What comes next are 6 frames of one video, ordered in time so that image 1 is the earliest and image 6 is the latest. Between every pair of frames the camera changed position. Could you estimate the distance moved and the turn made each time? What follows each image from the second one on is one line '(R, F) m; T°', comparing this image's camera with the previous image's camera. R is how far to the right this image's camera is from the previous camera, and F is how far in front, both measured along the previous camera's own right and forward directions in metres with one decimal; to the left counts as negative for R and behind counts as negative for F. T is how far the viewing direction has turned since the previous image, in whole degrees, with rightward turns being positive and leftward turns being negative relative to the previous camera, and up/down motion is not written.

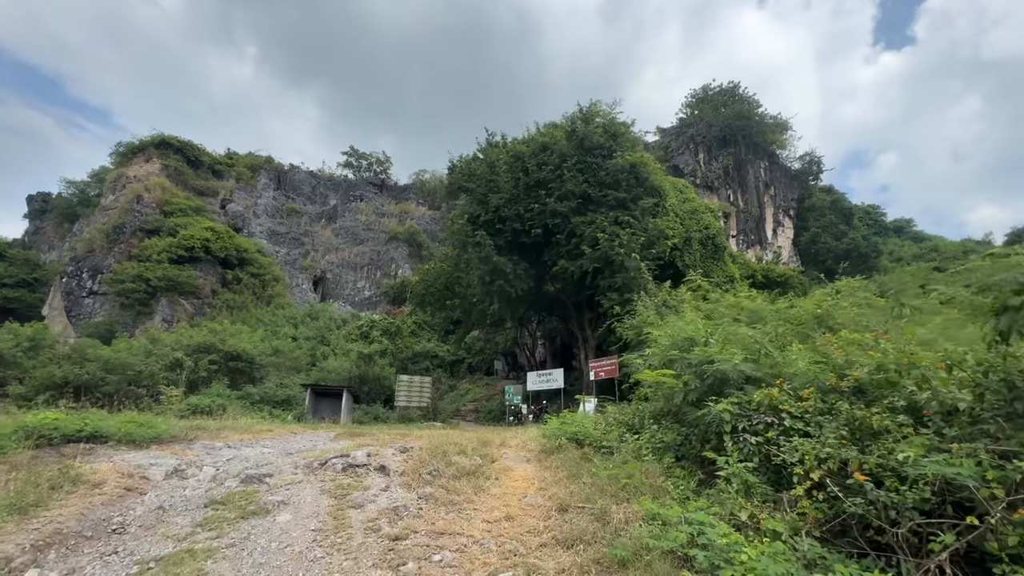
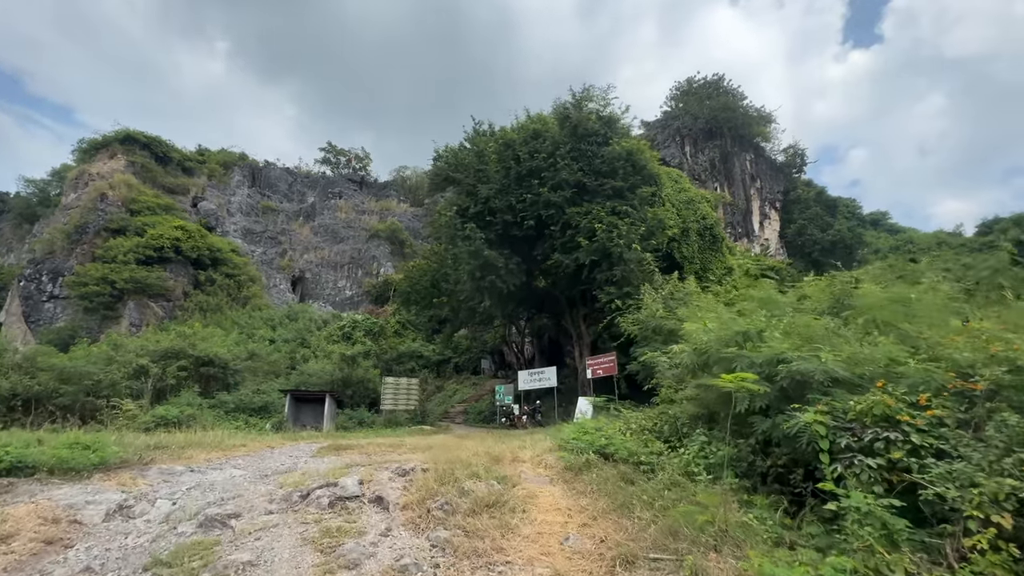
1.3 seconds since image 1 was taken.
(-0.4, +1.1) m; +2°
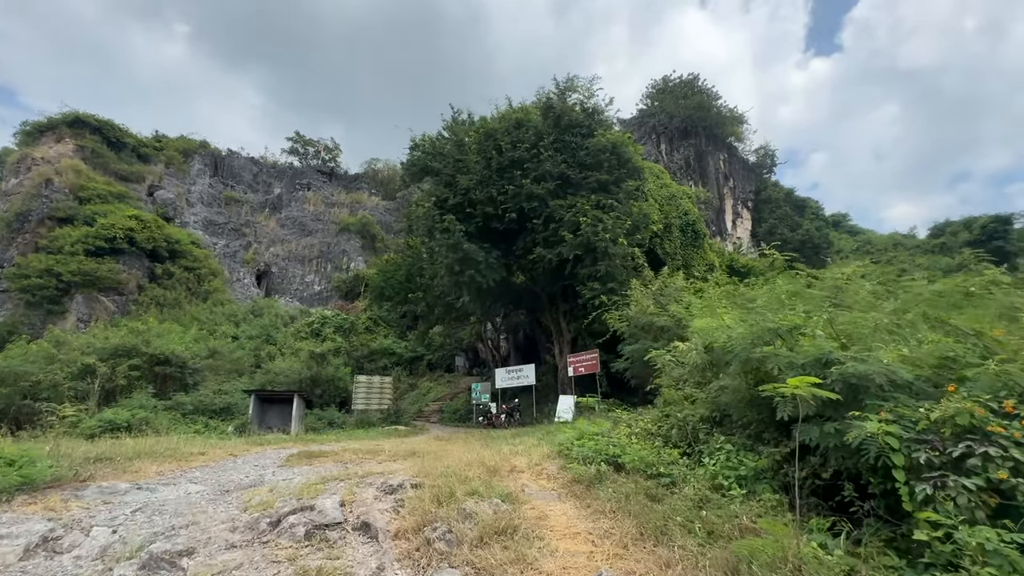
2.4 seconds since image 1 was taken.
(-0.3, +0.7) m; +3°
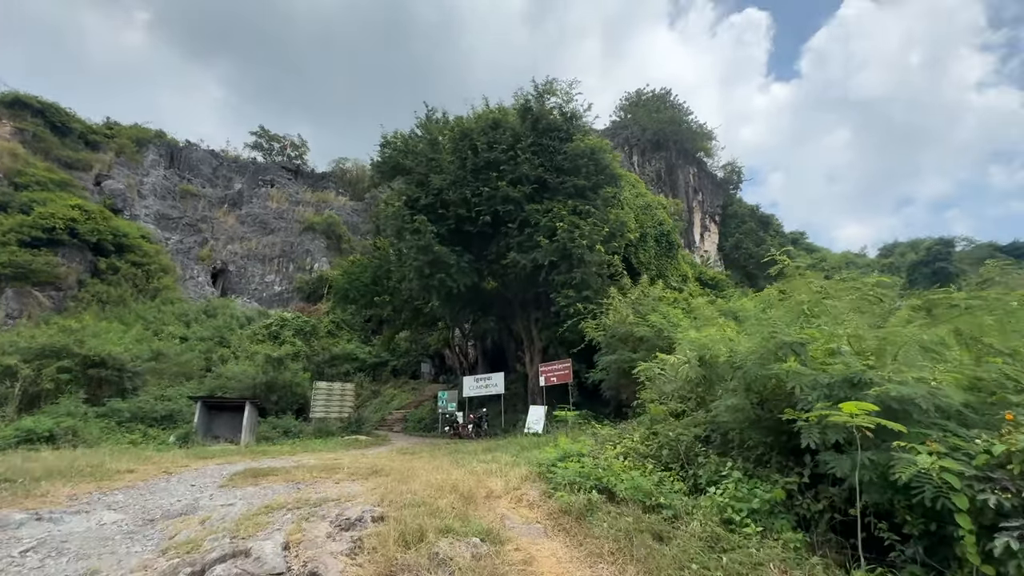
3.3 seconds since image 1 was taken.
(-0.2, +0.6) m; +4°
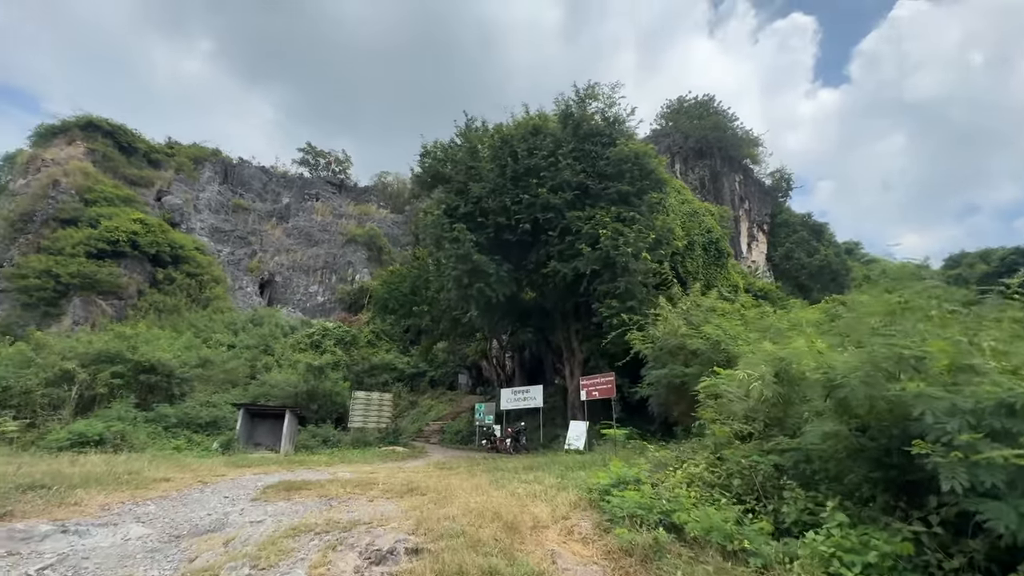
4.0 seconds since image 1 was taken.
(-0.1, +0.5) m; -4°
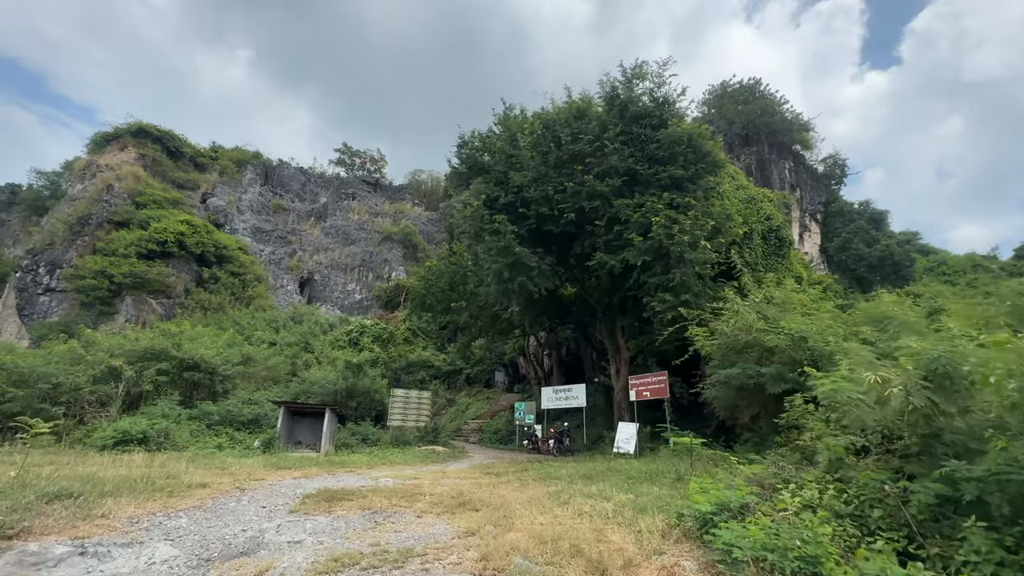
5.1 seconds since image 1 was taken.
(-0.4, +0.9) m; -4°
